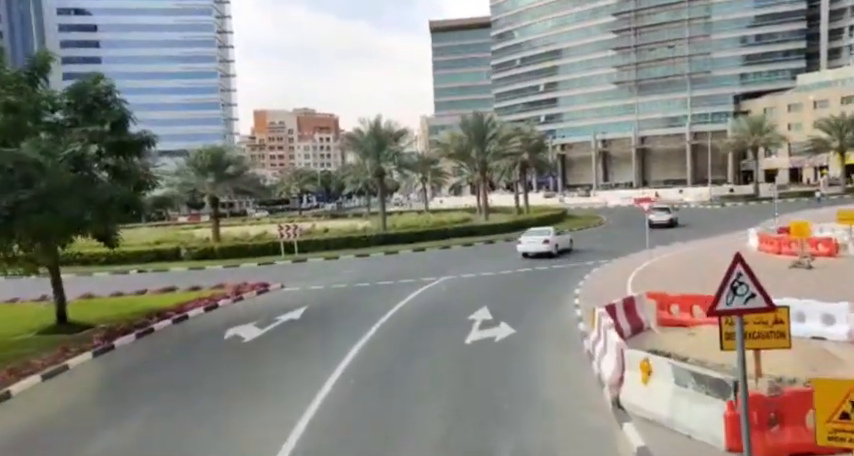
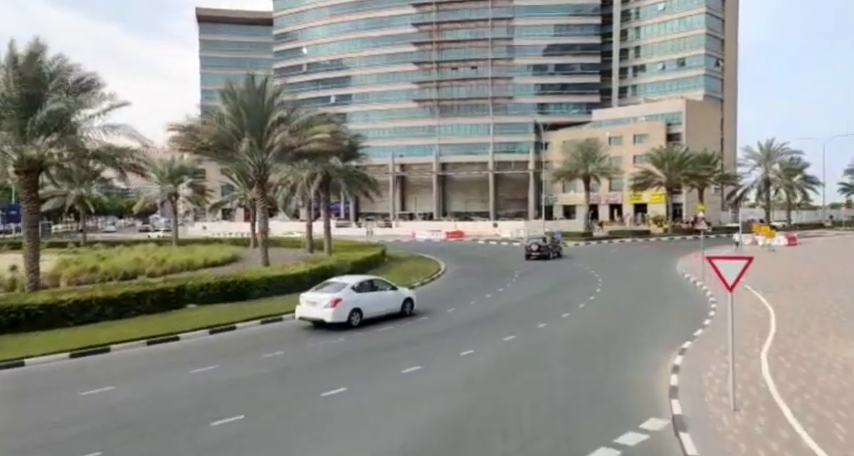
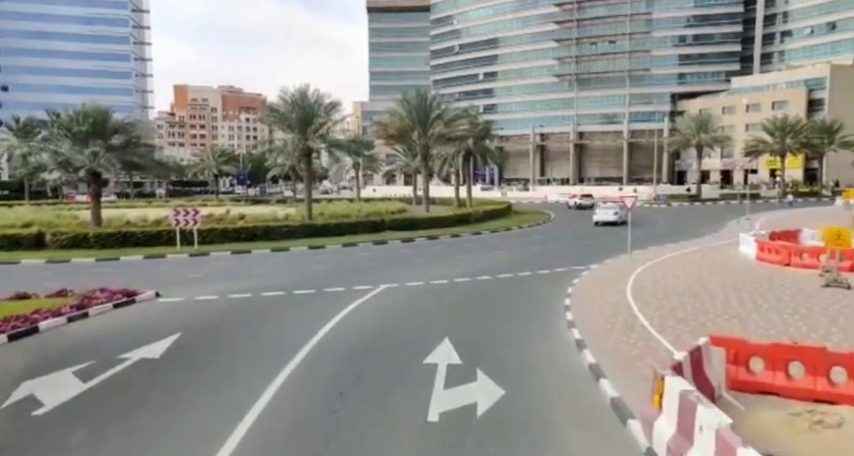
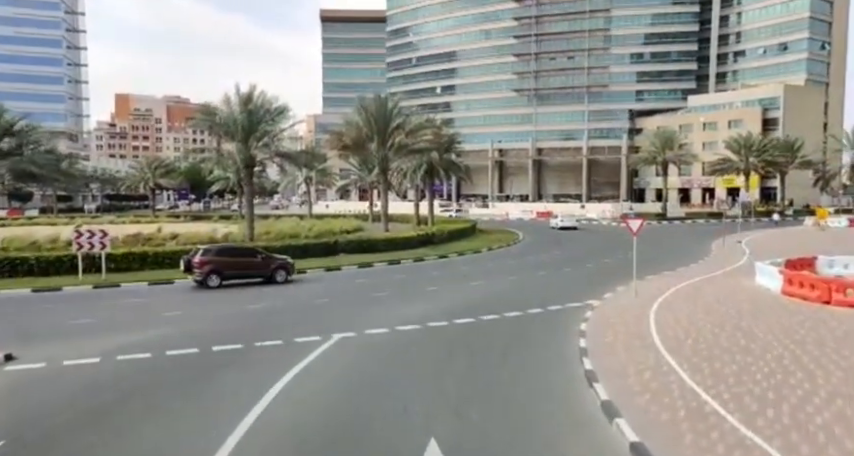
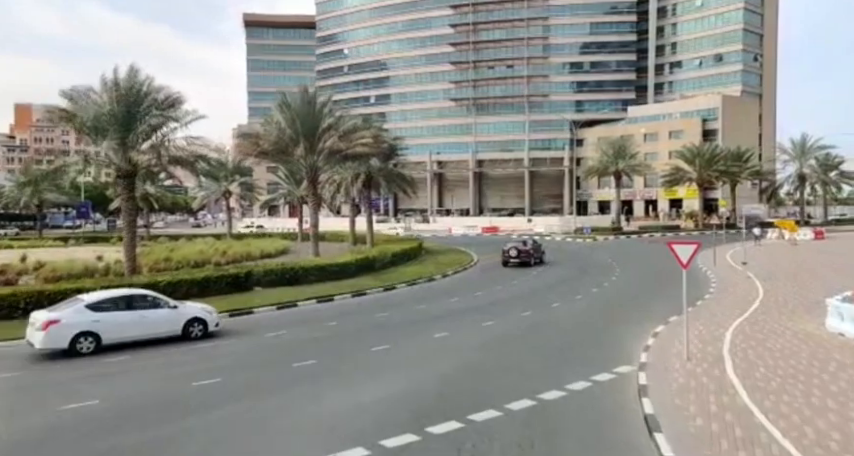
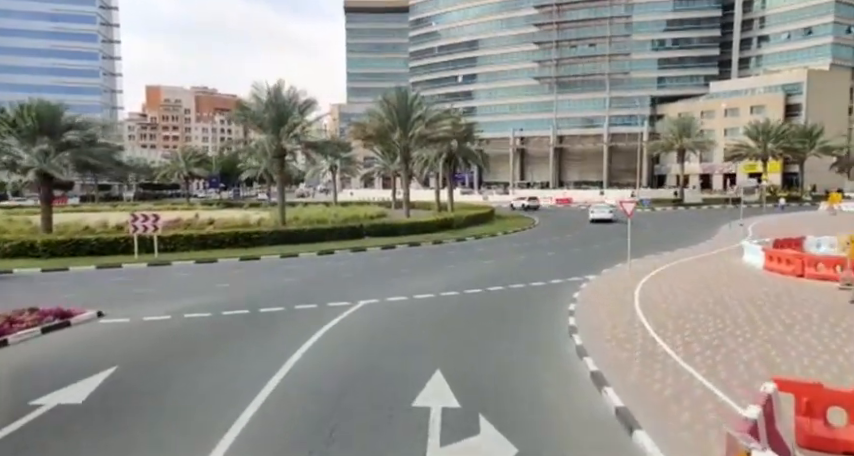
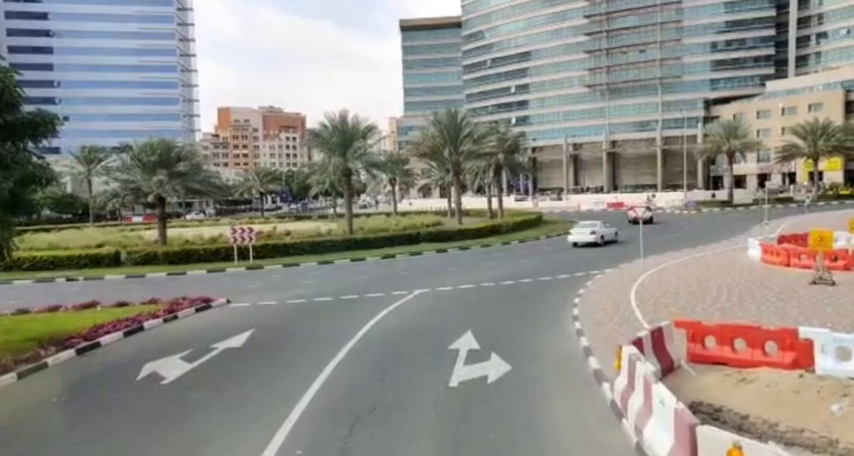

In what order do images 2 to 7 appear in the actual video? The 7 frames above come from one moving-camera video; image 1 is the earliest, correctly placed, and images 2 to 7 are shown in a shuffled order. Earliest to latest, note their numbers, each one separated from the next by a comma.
7, 3, 6, 4, 5, 2
